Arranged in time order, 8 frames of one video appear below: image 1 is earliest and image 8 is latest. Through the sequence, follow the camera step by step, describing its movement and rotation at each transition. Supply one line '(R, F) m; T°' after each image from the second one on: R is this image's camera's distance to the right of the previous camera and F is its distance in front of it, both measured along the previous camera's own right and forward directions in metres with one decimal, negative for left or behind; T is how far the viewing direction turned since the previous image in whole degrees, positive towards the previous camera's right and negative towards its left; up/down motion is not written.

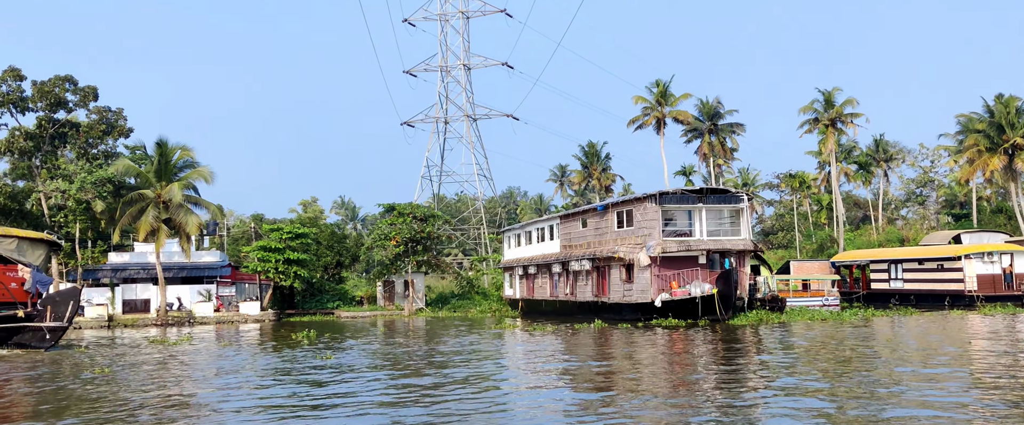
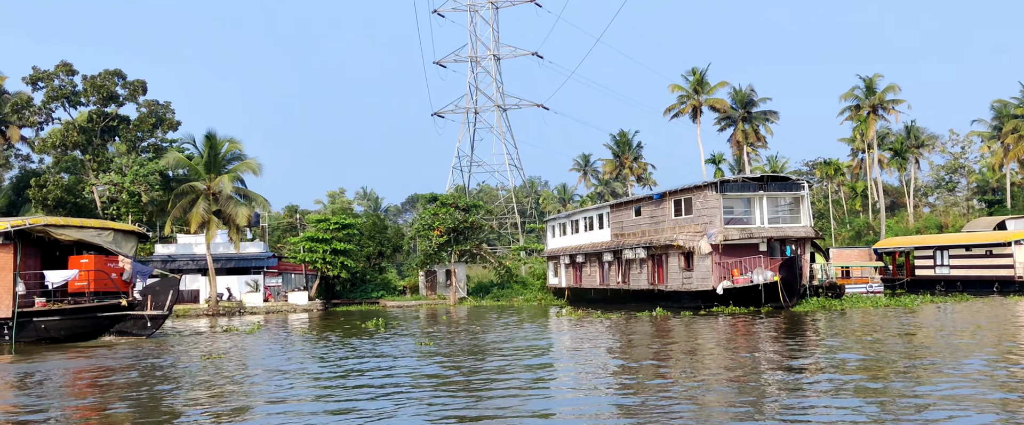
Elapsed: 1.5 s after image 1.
(-0.9, -0.3) m; -1°
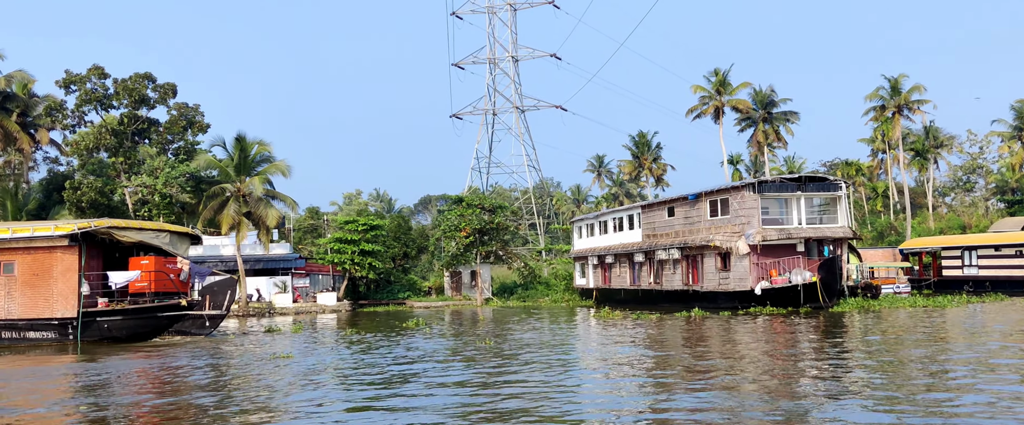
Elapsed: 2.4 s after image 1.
(-0.6, -0.2) m; -1°
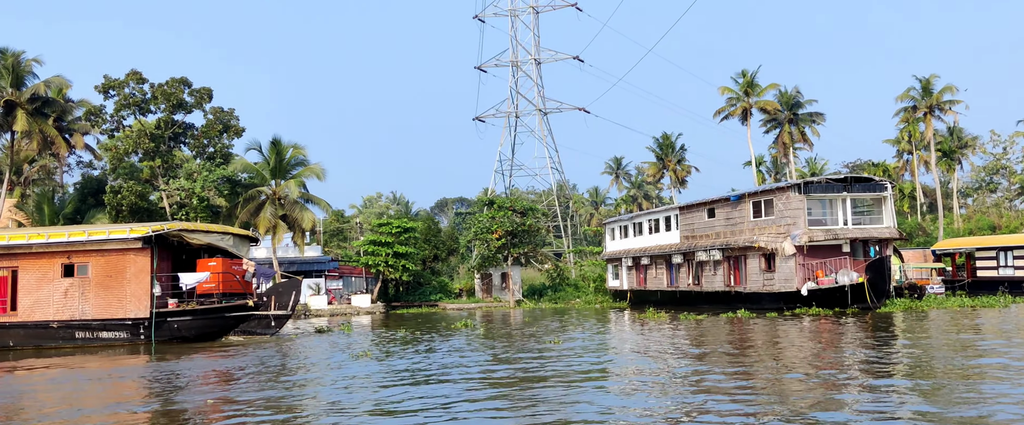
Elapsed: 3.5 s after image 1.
(-0.7, -0.2) m; -1°
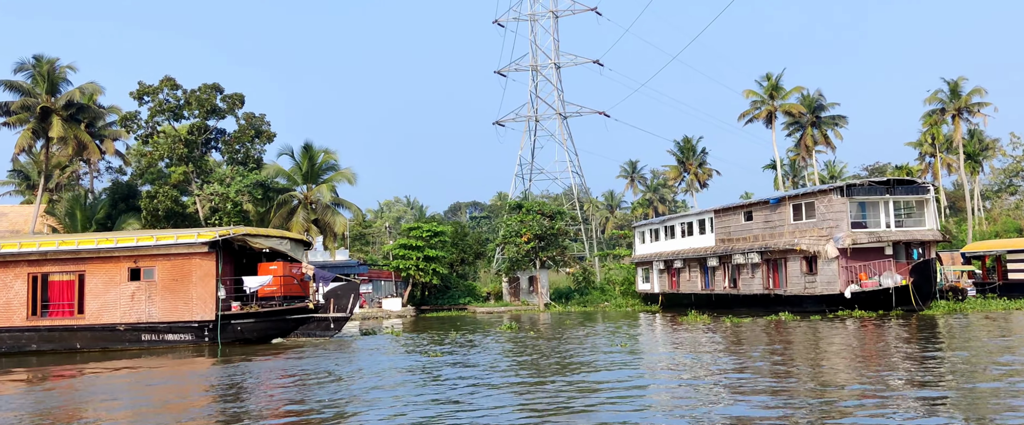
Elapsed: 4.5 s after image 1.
(-0.7, -0.2) m; -1°
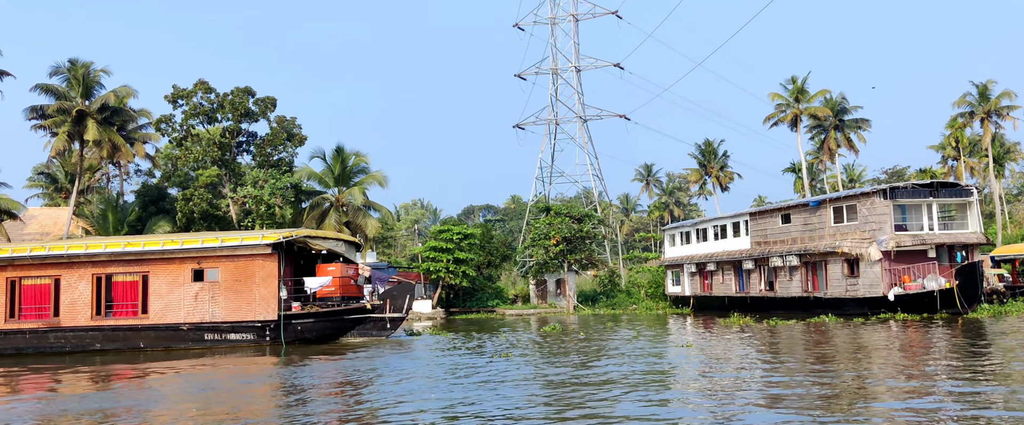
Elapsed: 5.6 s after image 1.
(-0.7, -0.2) m; -1°
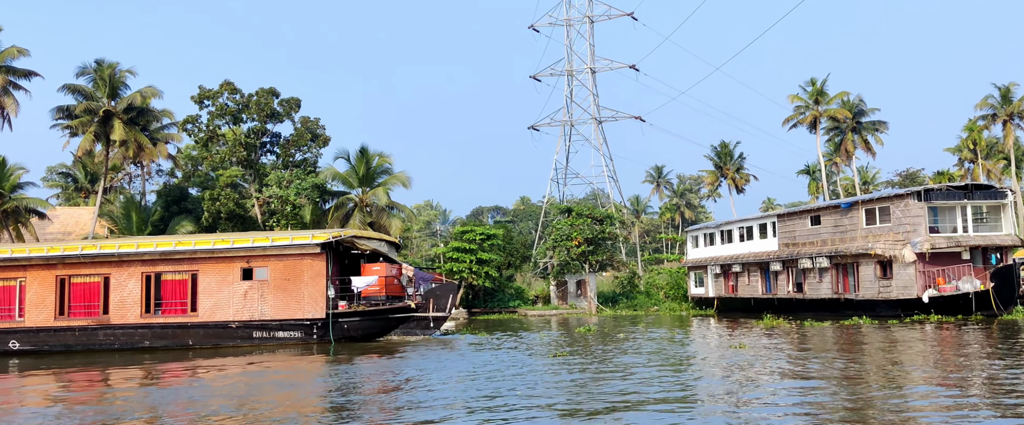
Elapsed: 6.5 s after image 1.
(-0.6, -0.1) m; -1°
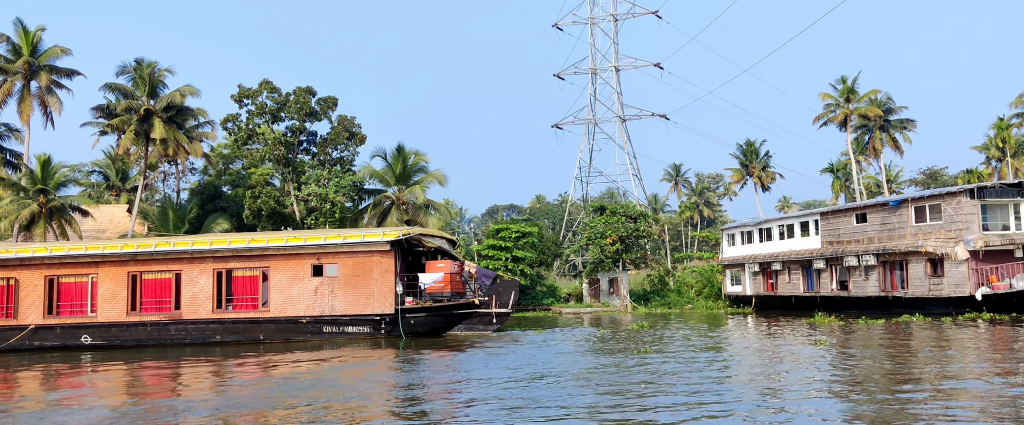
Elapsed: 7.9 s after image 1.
(-0.9, -0.2) m; -1°
